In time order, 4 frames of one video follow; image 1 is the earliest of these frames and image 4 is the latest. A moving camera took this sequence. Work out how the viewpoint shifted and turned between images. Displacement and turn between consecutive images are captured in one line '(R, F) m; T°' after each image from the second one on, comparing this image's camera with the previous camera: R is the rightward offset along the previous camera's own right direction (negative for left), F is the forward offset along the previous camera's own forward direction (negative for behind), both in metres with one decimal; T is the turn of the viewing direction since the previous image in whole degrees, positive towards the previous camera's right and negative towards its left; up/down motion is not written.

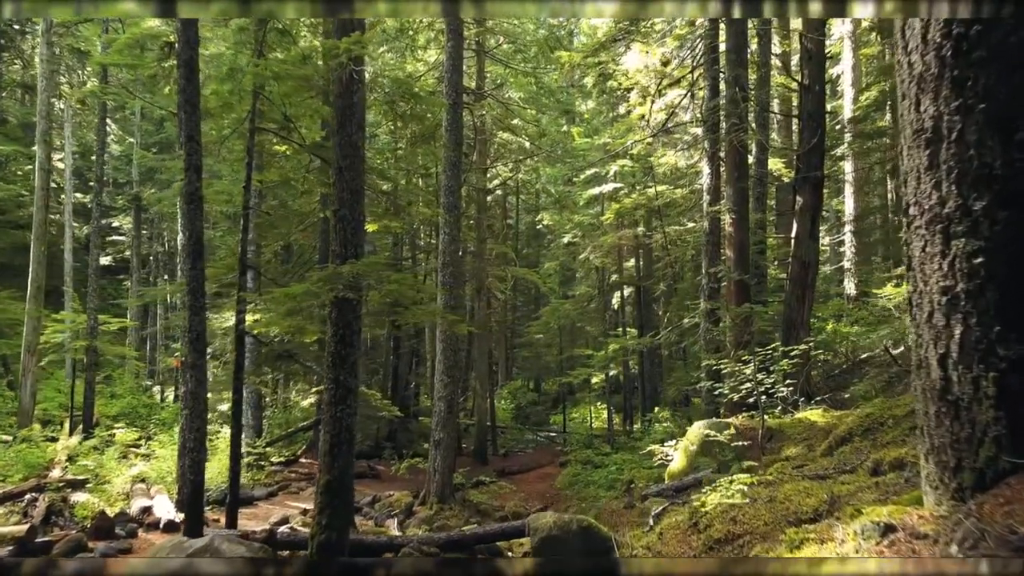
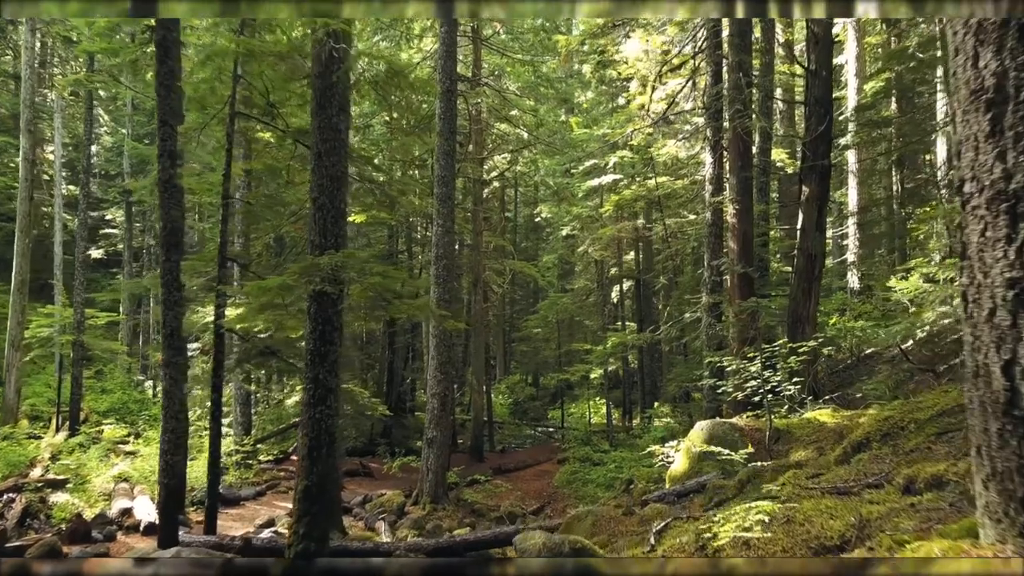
(+0.1, +0.4) m; 0°
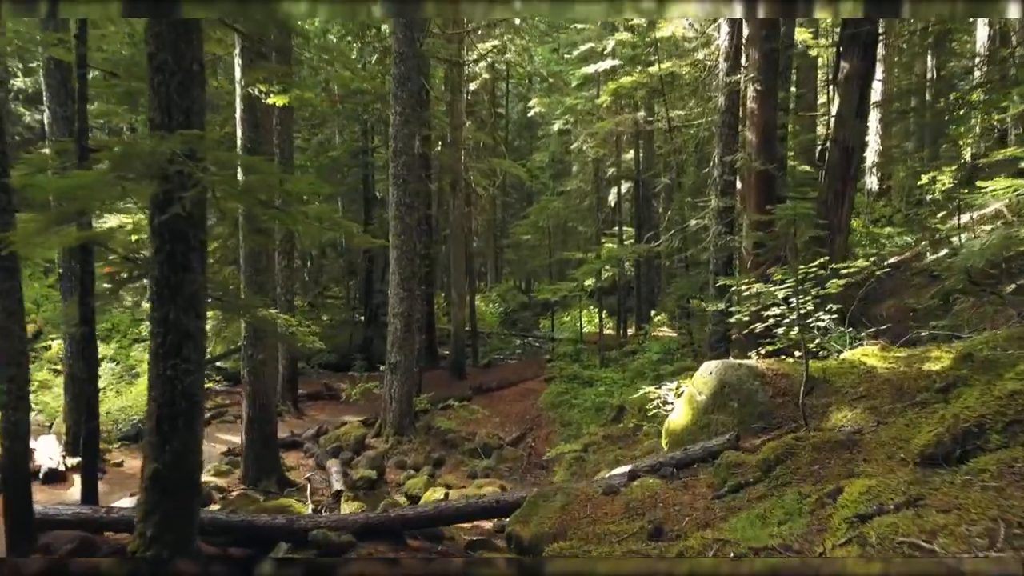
(+0.3, +1.6) m; 0°
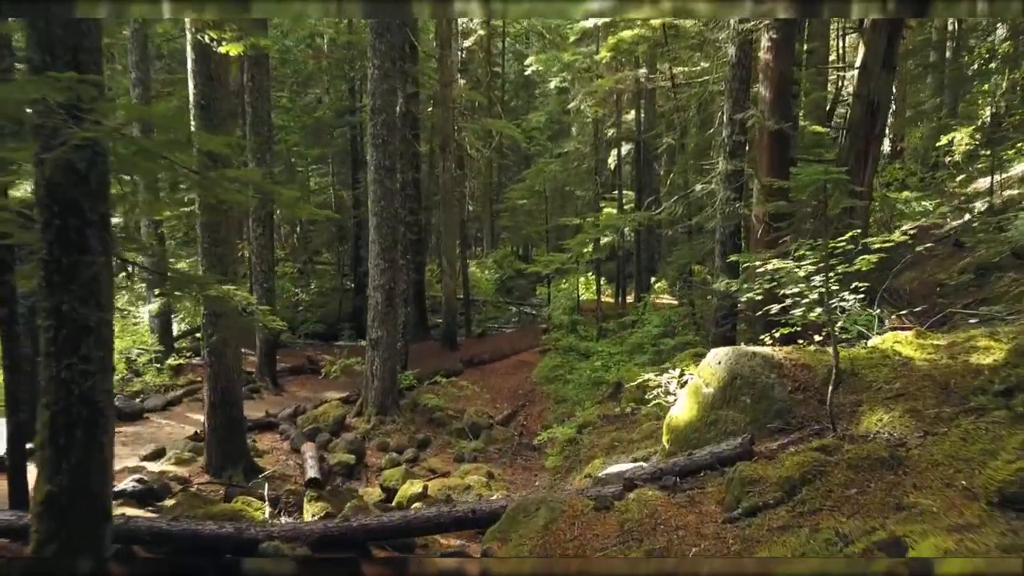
(+0.1, +0.7) m; 0°
